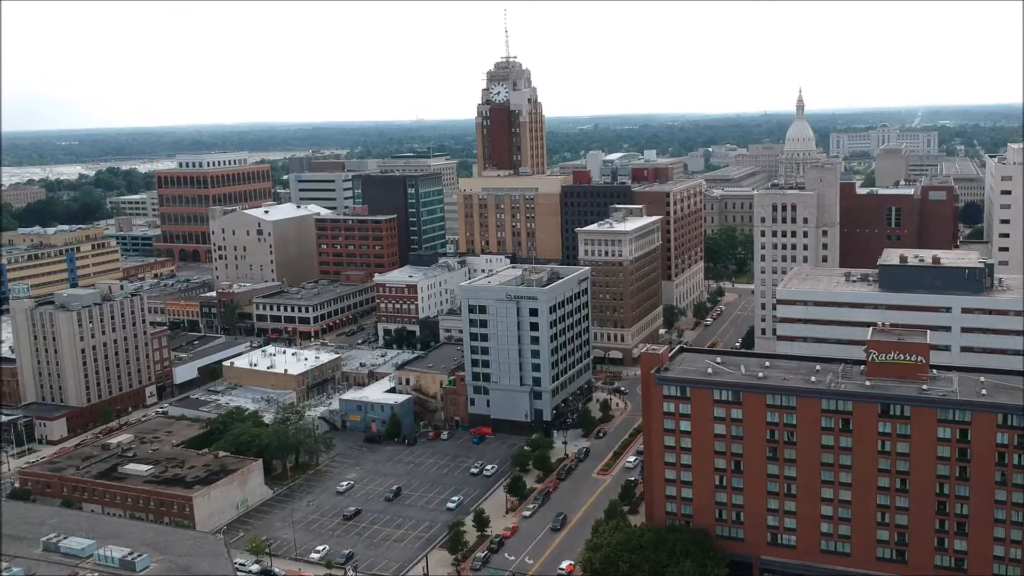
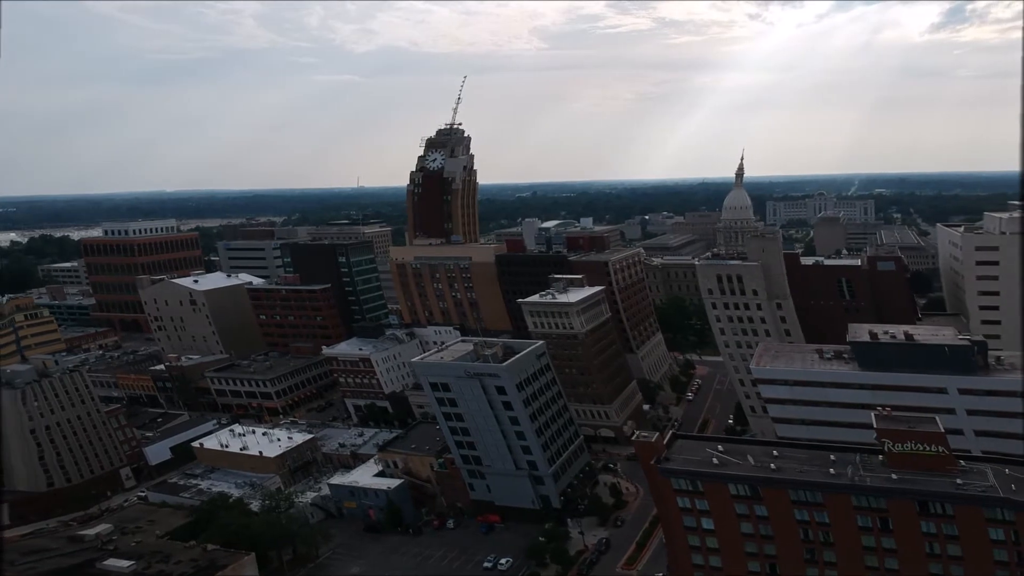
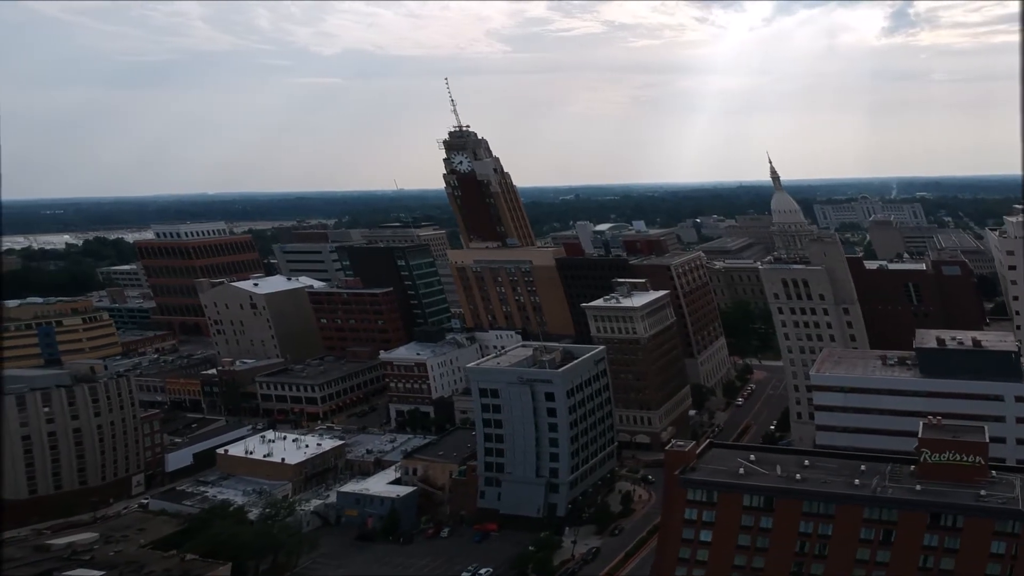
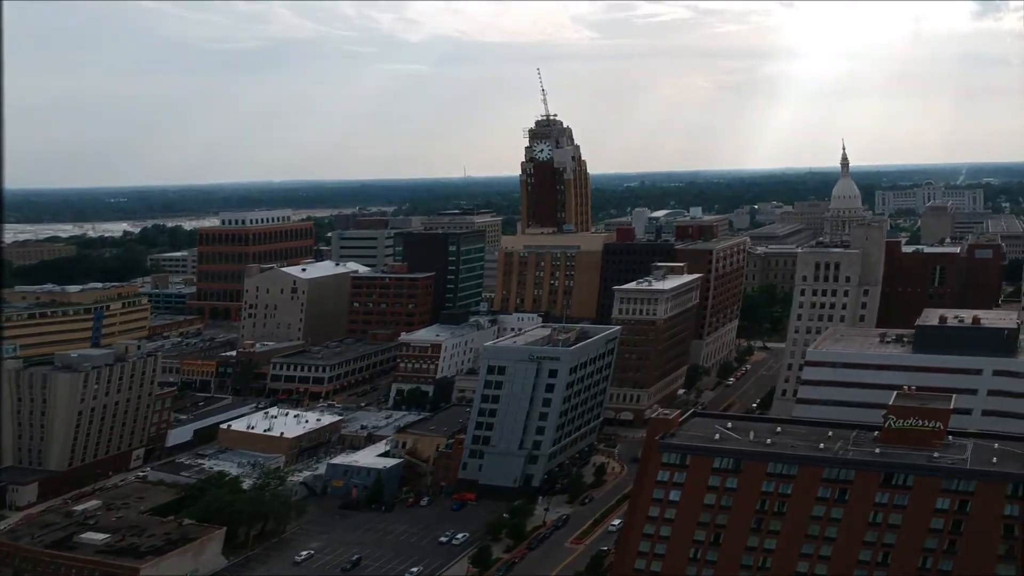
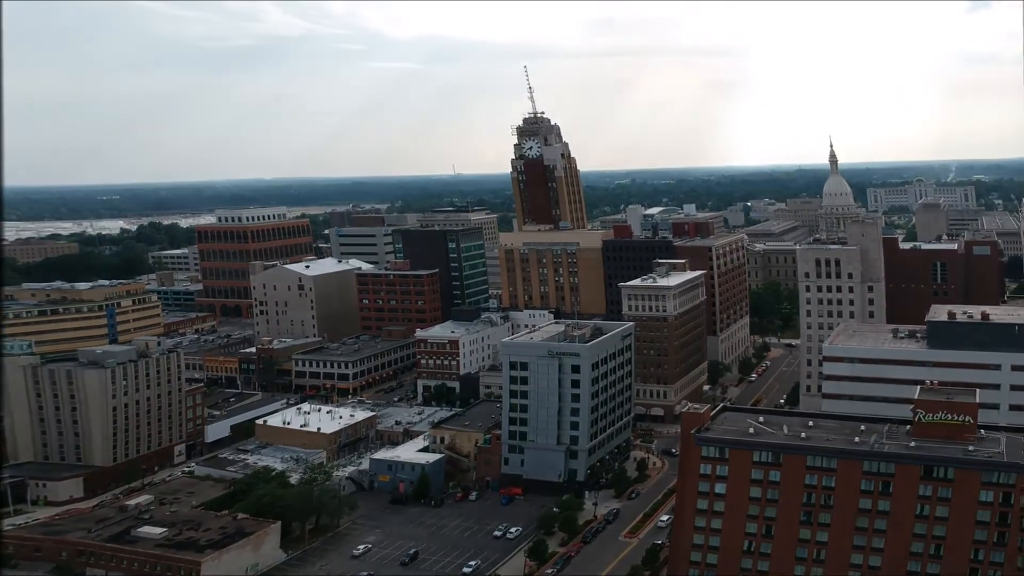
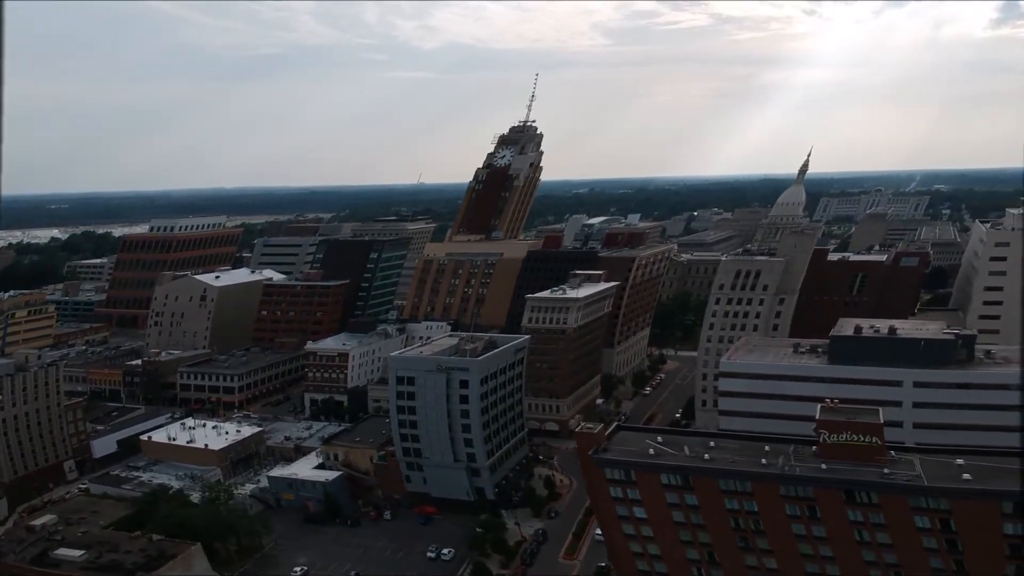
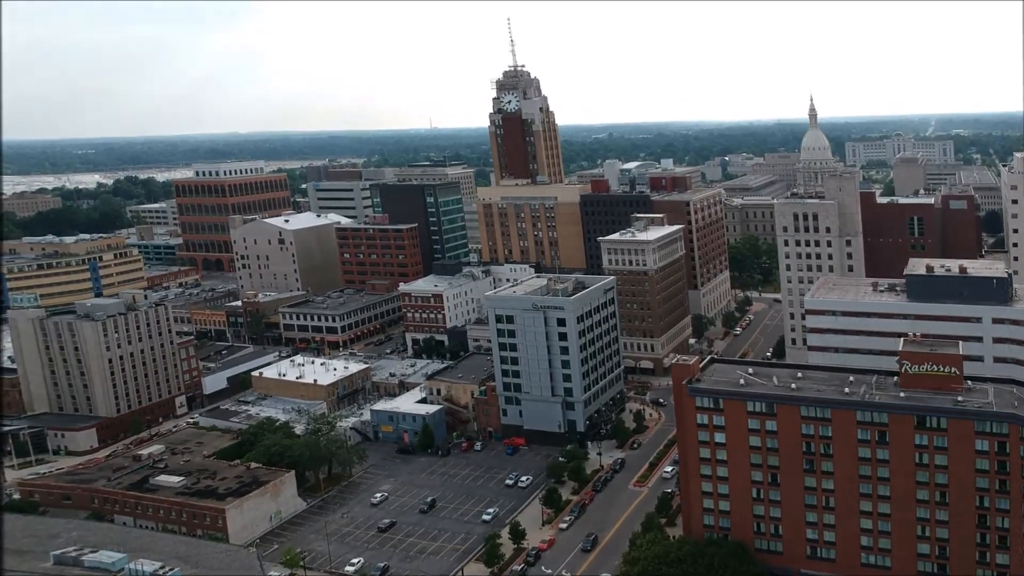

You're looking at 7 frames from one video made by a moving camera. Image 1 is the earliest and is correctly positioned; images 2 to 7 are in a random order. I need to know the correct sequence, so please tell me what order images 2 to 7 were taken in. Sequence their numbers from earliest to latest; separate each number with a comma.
7, 5, 4, 6, 2, 3
